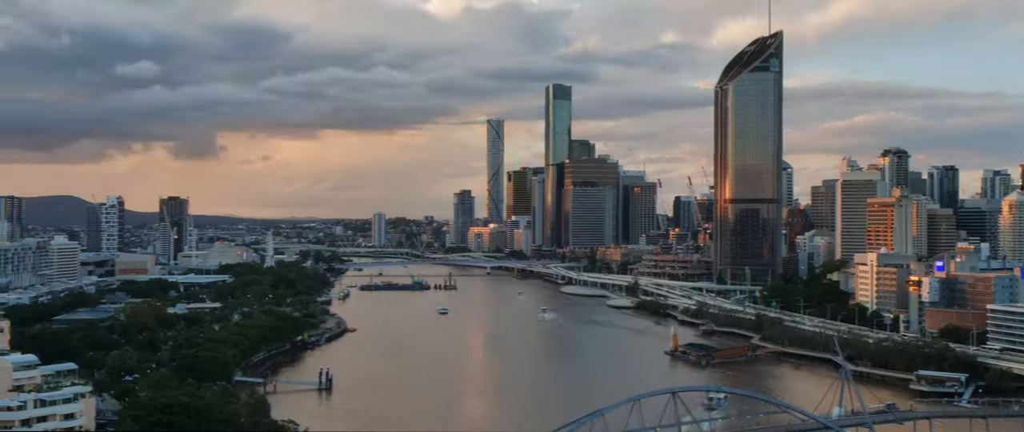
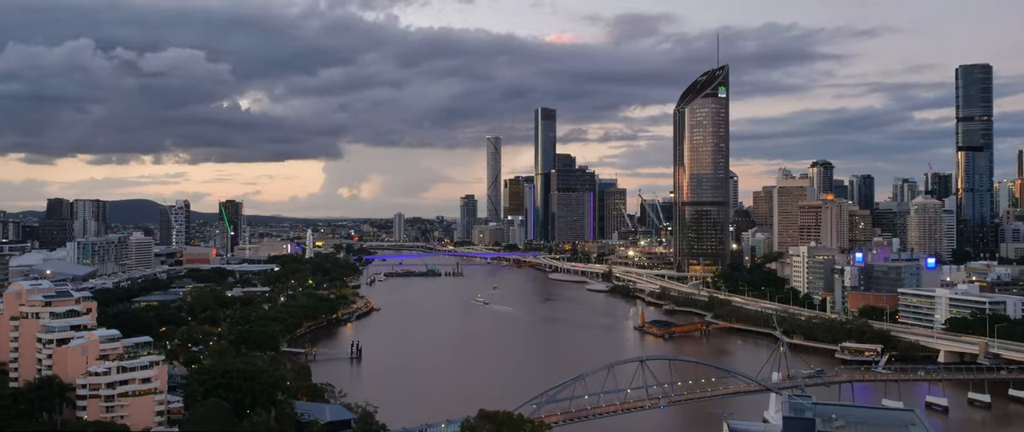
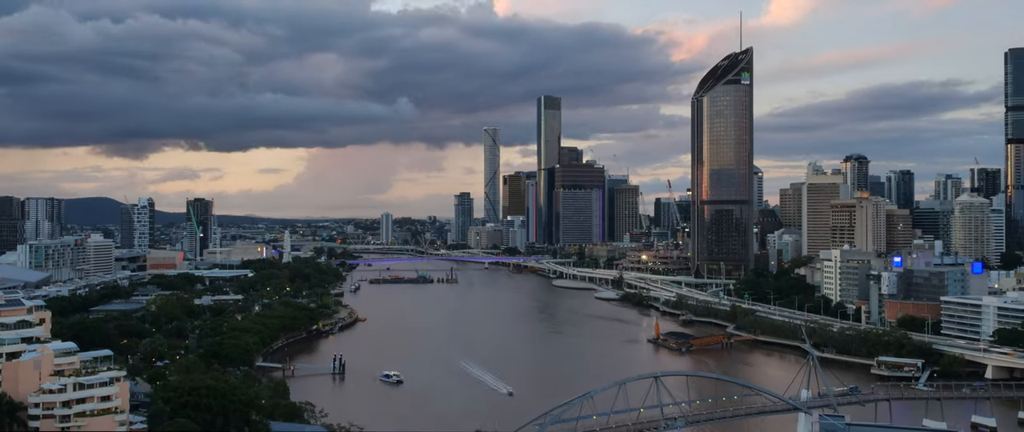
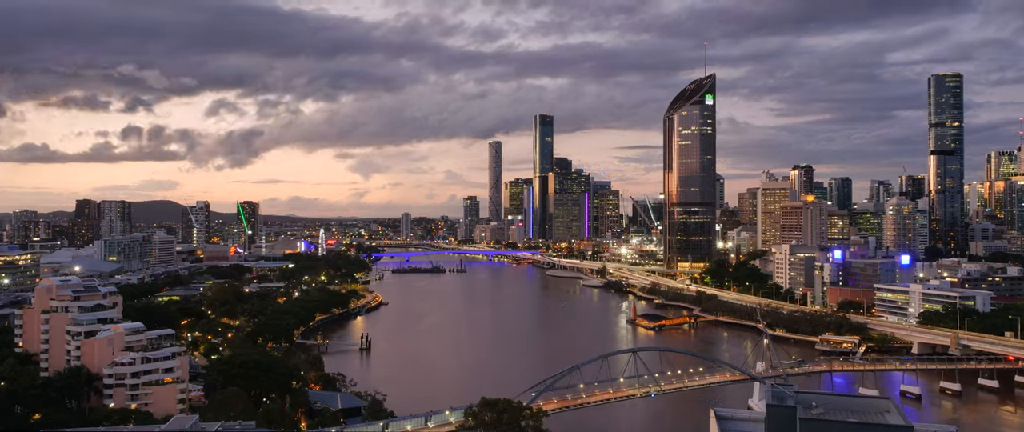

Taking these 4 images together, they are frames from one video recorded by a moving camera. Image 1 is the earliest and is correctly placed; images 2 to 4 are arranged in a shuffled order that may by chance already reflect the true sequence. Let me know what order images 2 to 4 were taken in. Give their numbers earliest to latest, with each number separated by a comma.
3, 2, 4
